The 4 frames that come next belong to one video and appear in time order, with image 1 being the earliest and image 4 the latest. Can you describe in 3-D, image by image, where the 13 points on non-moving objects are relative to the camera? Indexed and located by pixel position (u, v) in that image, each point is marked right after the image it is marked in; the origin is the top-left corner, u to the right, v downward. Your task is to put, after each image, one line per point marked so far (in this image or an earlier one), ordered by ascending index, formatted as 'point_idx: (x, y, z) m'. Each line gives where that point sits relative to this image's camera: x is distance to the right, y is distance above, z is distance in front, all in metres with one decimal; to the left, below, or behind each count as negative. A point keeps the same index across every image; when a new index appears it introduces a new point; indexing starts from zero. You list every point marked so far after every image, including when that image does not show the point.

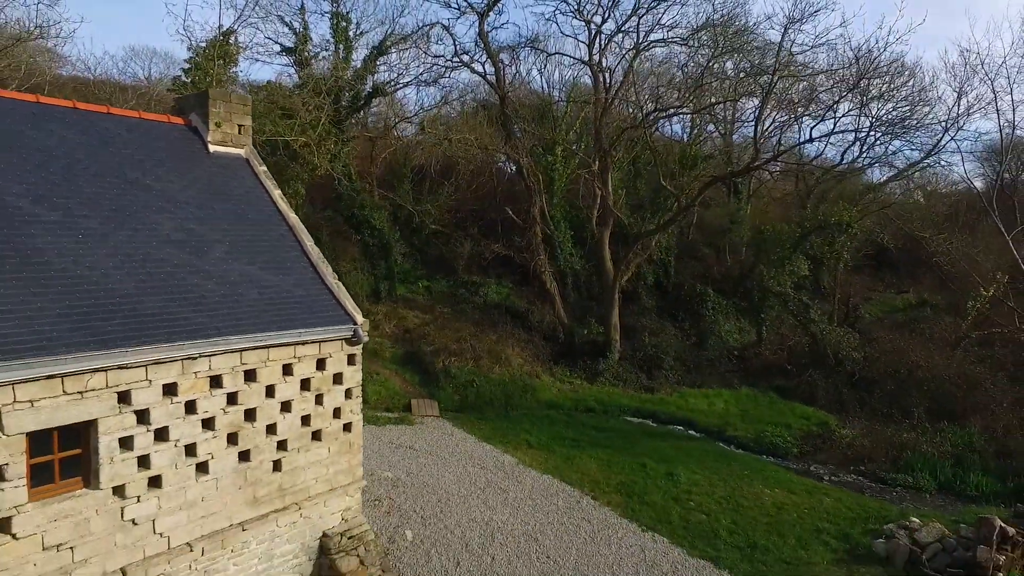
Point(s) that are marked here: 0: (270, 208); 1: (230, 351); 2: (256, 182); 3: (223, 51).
0: (-2.9, +1.0, +7.5) m
1: (-2.4, -0.5, +5.3) m
2: (-3.2, +1.4, +7.8) m
3: (-7.6, +6.2, +16.5) m
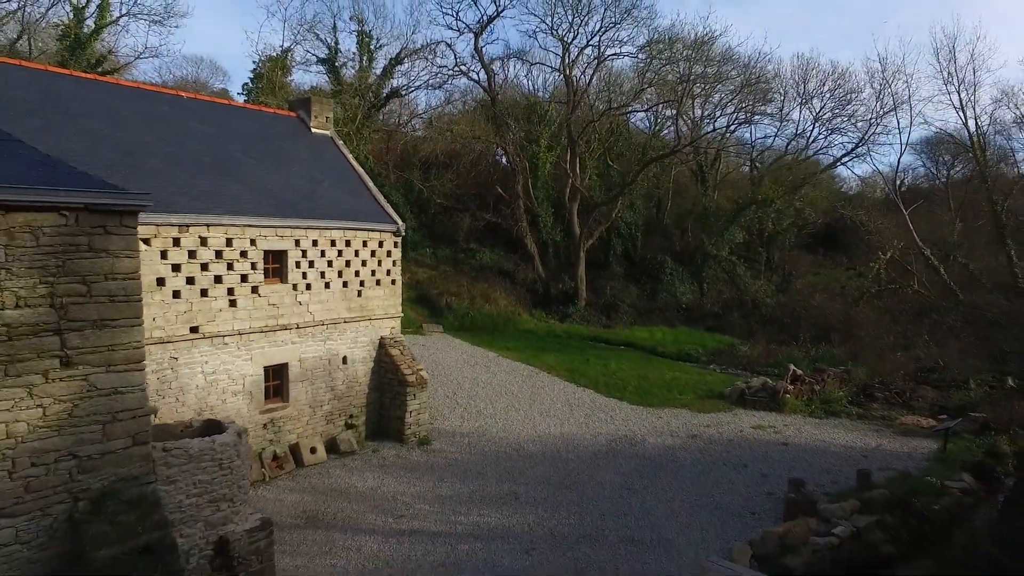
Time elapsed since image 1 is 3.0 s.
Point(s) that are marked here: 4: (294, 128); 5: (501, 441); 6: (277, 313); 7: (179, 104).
0: (-3.4, +2.6, +13.0) m
1: (-2.9, +1.0, +10.8) m
2: (-3.7, +2.9, +13.2) m
3: (-8.1, +7.8, +22.0) m
4: (-4.5, +3.3, +13.0) m
5: (-0.2, -2.9, +11.8) m
6: (-3.7, -0.4, +9.9) m
7: (-6.0, +3.3, +11.4) m
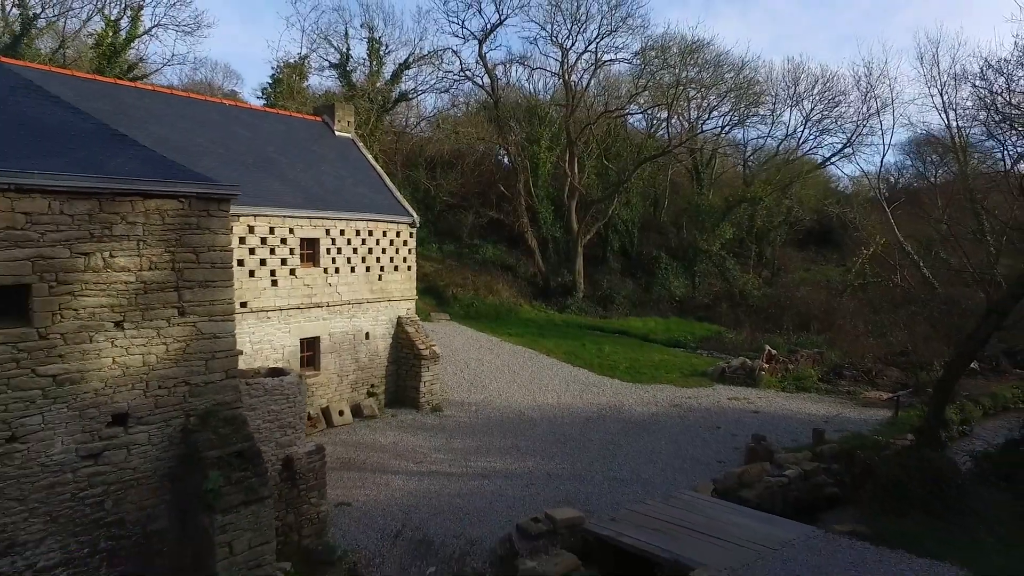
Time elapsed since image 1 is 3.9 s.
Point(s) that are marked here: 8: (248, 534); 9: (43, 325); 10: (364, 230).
0: (-3.4, +2.9, +14.5) m
1: (-2.9, +1.3, +12.3) m
2: (-3.6, +3.2, +14.8) m
3: (-8.0, +8.2, +23.5) m
4: (-4.5, +3.6, +14.5) m
5: (-0.1, -2.6, +13.3) m
6: (-3.7, -0.1, +11.5) m
7: (-6.0, +3.7, +12.9) m
8: (-2.5, -2.4, +6.0) m
9: (-3.9, -0.3, +5.2) m
10: (-2.9, +1.1, +12.4) m
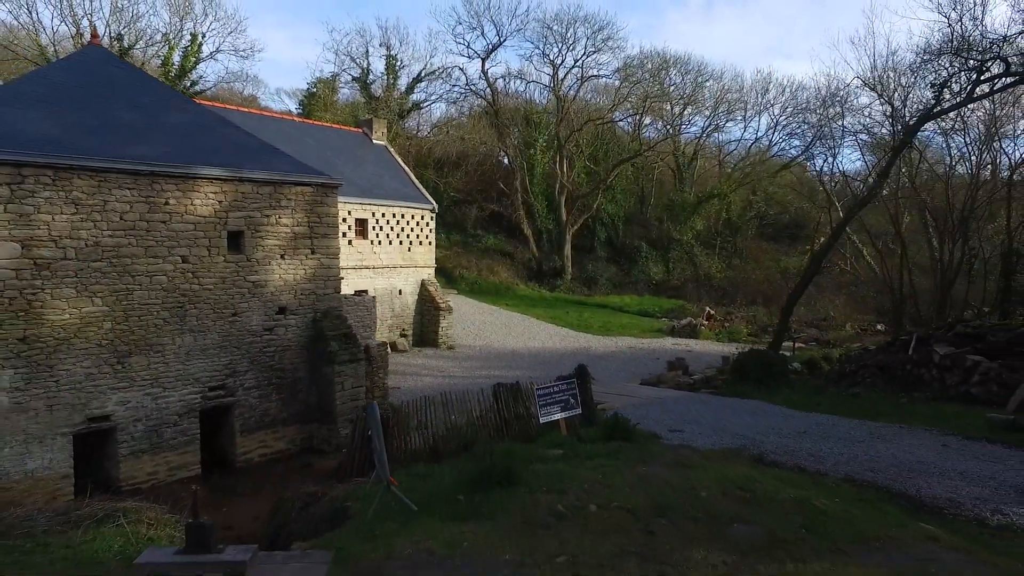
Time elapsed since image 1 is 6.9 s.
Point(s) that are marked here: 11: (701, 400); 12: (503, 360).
0: (-3.5, +3.7, +18.9) m
1: (-3.0, +2.2, +16.8) m
2: (-3.8, +4.1, +19.2) m
3: (-8.1, +9.0, +27.9) m
4: (-4.6, +4.5, +18.9) m
5: (-0.3, -1.7, +17.8) m
6: (-3.8, +0.8, +15.9) m
7: (-6.1, +4.5, +17.3) m
8: (-2.7, -1.5, +10.5) m
9: (-4.1, +0.5, +9.7) m
10: (-3.1, +2.0, +16.8) m
11: (+3.3, -1.9, +10.8) m
12: (-0.2, -1.9, +16.2) m
